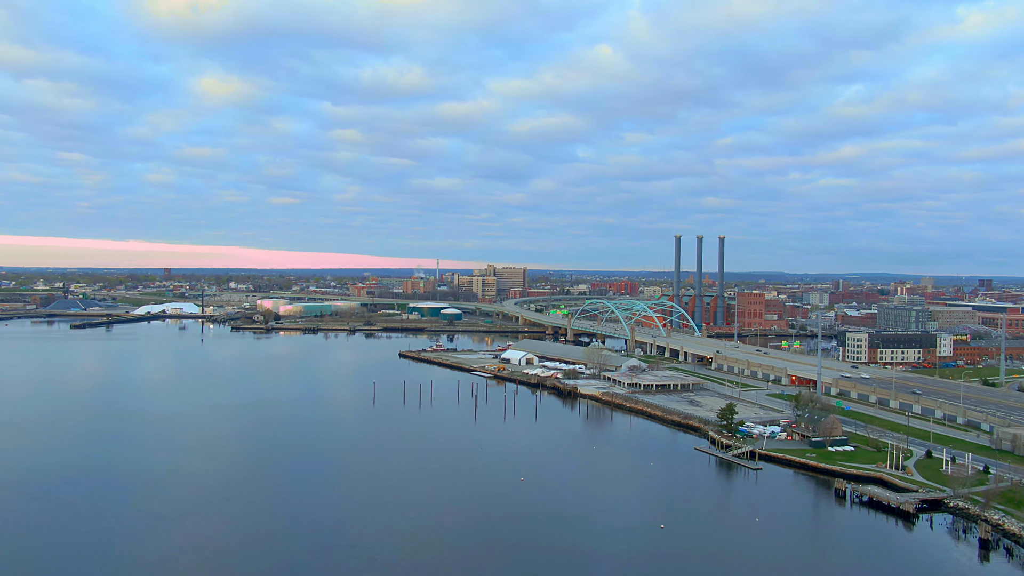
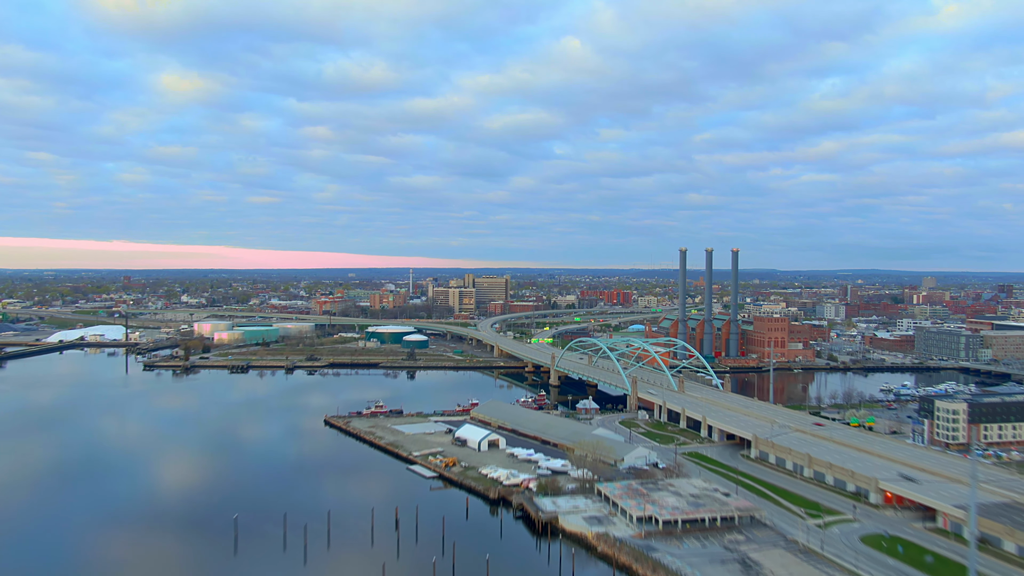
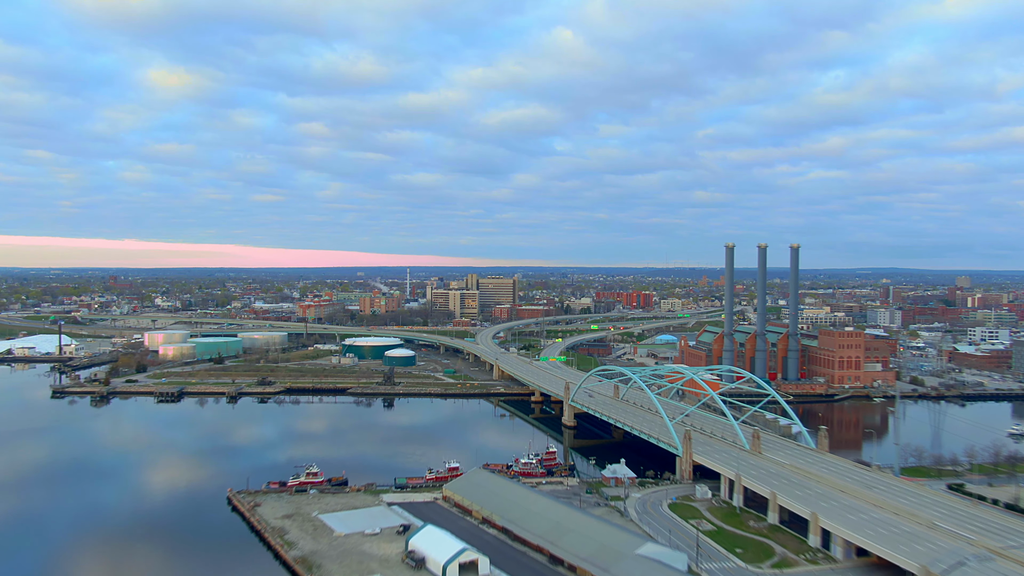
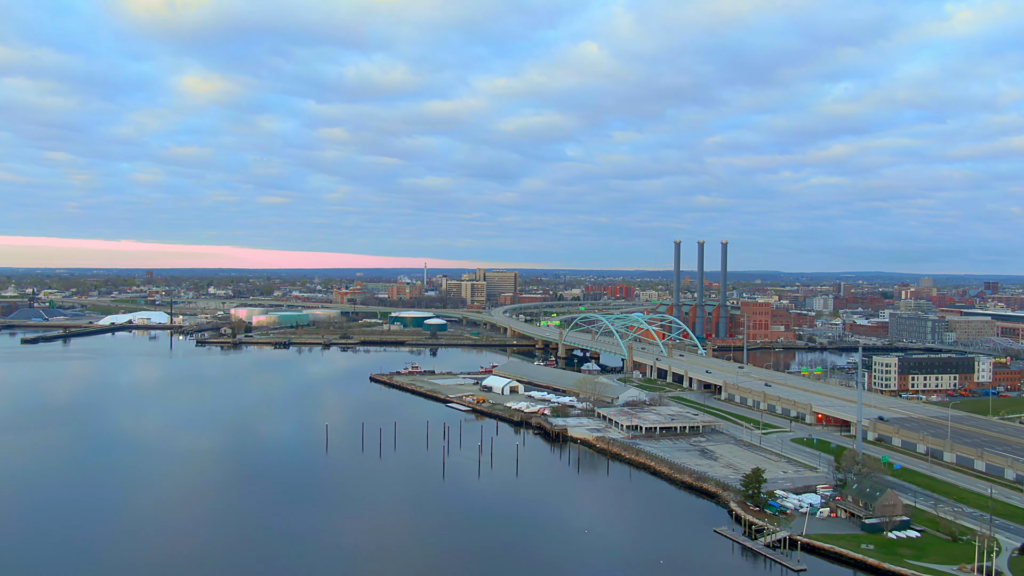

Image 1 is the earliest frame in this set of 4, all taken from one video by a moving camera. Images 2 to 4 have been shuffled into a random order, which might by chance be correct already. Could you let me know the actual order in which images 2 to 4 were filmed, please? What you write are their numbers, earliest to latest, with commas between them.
4, 2, 3
